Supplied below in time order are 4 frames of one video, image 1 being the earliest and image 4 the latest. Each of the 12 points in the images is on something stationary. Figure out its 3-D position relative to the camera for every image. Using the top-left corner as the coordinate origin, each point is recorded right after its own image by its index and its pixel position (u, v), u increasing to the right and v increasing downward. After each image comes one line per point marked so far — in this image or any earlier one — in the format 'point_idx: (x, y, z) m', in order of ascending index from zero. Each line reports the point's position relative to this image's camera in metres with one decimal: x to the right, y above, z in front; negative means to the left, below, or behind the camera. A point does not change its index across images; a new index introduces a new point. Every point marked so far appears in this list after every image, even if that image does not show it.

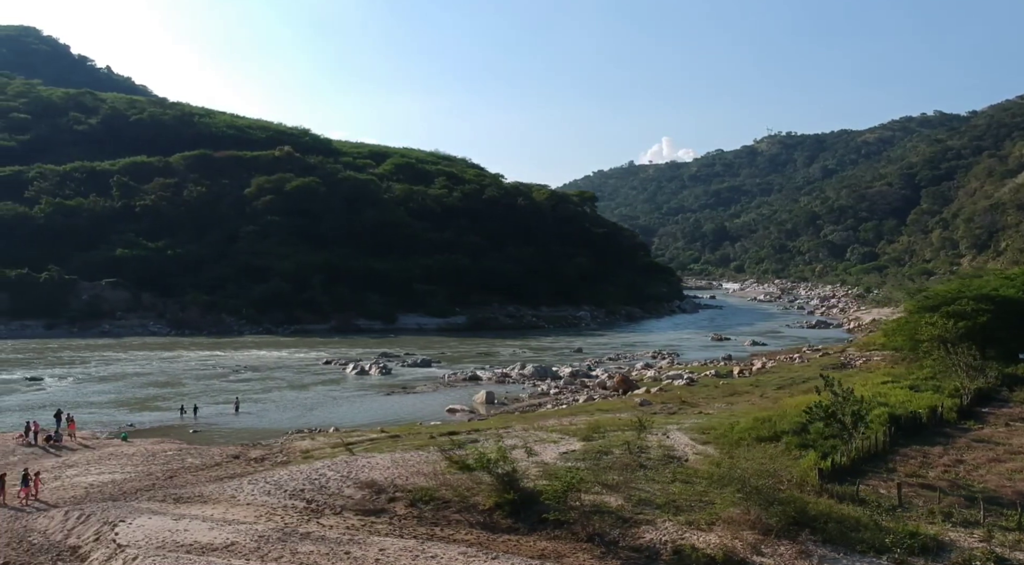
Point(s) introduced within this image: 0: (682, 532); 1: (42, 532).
0: (+2.8, -4.1, +14.6) m
1: (-8.2, -4.3, +15.6) m
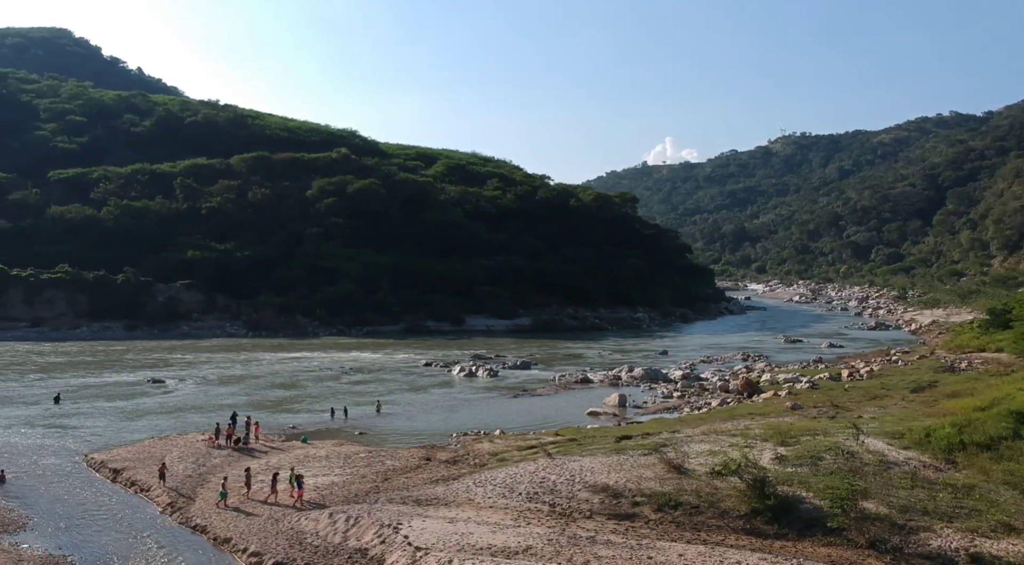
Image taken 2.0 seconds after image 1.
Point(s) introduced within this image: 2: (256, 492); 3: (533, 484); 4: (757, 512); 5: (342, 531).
0: (+7.5, -4.2, +14.6) m
1: (-3.5, -4.4, +15.8) m
2: (-5.1, -4.3, +18.3) m
3: (+0.4, -4.2, +18.8) m
4: (+4.4, -4.2, +16.3) m
5: (-3.0, -4.3, +15.7) m
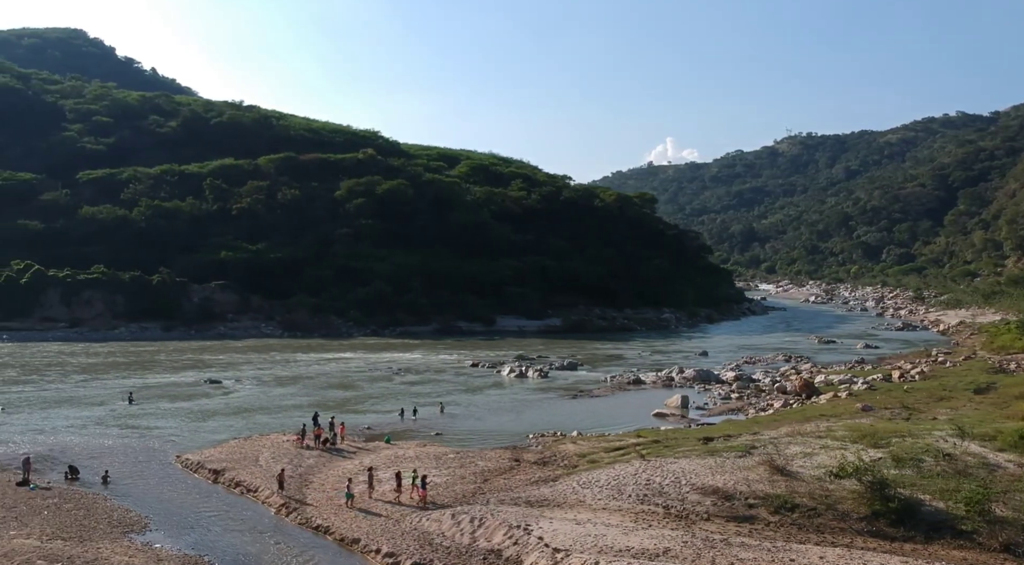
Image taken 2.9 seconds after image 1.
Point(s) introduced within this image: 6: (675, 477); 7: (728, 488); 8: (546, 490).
0: (+9.7, -4.2, +14.7) m
1: (-1.2, -4.5, +15.9) m
2: (-2.9, -4.3, +18.4) m
3: (+2.7, -4.3, +18.9) m
4: (+6.7, -4.2, +16.3) m
5: (-0.8, -4.4, +15.8) m
6: (+3.5, -4.2, +19.4) m
7: (+4.4, -4.2, +18.3) m
8: (+0.7, -4.5, +19.2) m
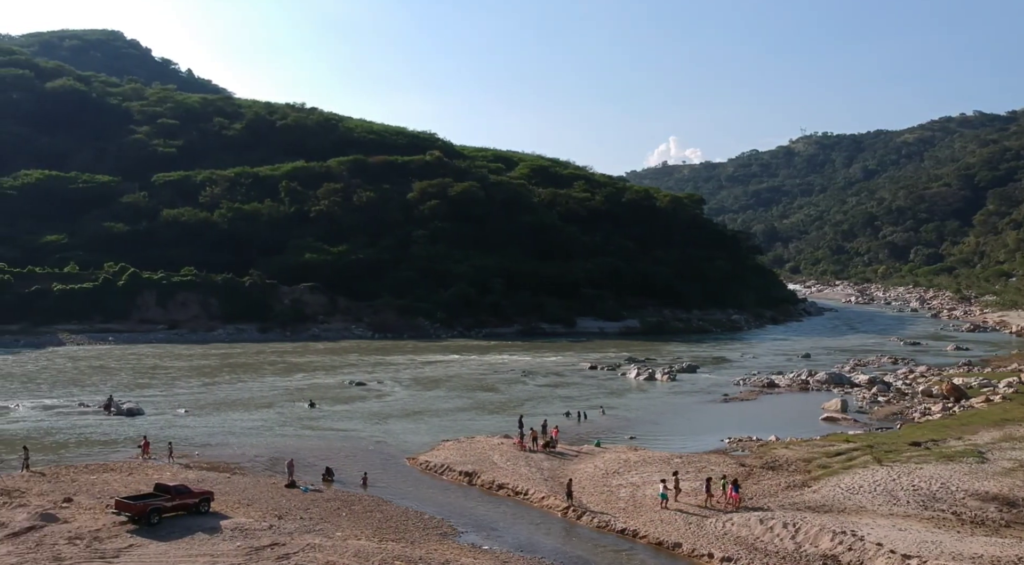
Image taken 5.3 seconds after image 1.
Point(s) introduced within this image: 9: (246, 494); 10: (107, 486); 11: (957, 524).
0: (+15.4, -4.4, +14.8) m
1: (+4.5, -4.7, +16.2) m
2: (+2.9, -4.5, +18.7) m
3: (+8.5, -4.5, +19.1) m
4: (+12.4, -4.4, +16.5) m
5: (+5.0, -4.6, +16.1) m
6: (+9.3, -4.4, +19.6) m
7: (+10.2, -4.4, +18.6) m
8: (+6.5, -4.6, +19.4) m
9: (-5.8, -4.6, +19.4) m
10: (-8.9, -4.5, +19.8) m
11: (+8.4, -4.6, +17.1) m
